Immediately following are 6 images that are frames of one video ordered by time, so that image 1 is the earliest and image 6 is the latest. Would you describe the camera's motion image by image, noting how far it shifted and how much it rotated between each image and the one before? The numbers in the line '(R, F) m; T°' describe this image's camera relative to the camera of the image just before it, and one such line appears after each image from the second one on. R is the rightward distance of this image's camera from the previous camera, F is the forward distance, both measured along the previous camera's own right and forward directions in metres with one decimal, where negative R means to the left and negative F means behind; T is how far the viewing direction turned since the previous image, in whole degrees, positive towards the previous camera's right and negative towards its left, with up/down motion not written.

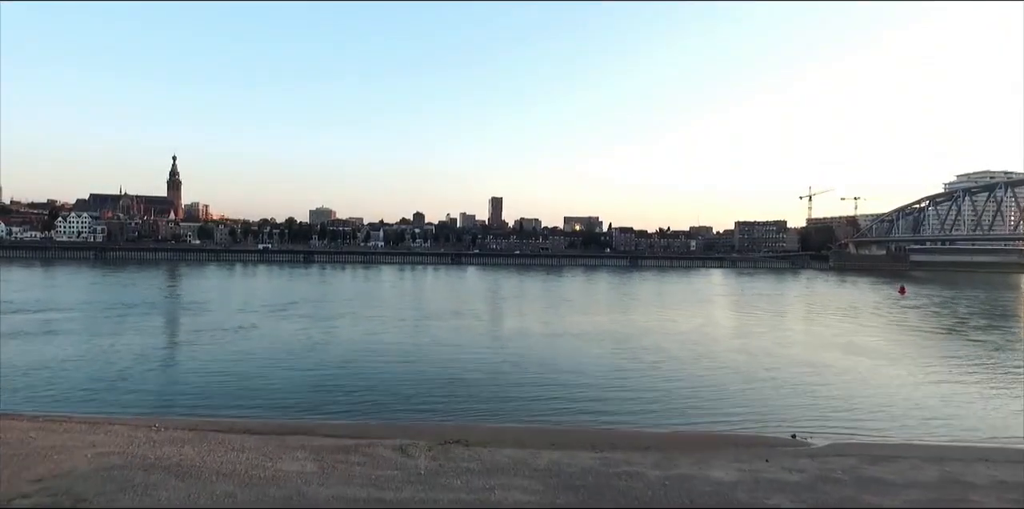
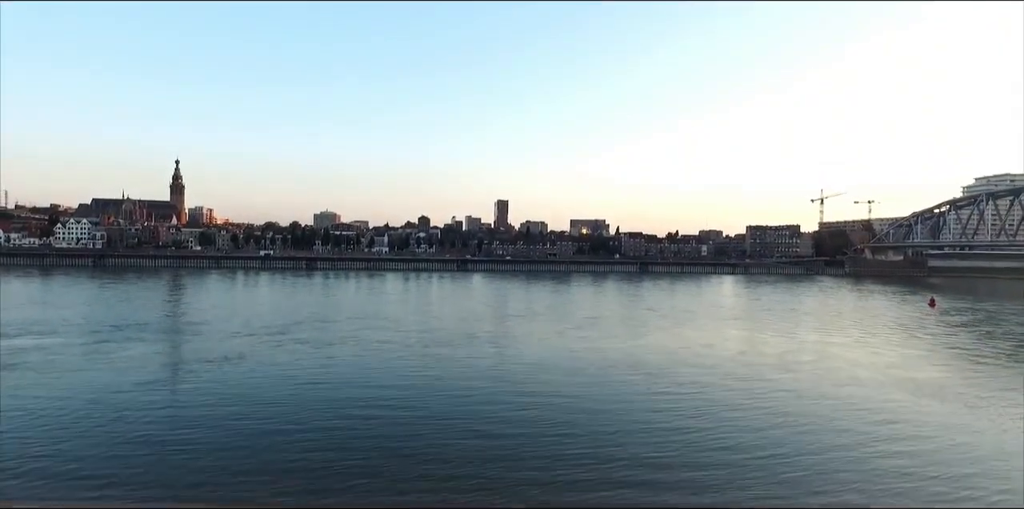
(-0.1, +1.3) m; 0°
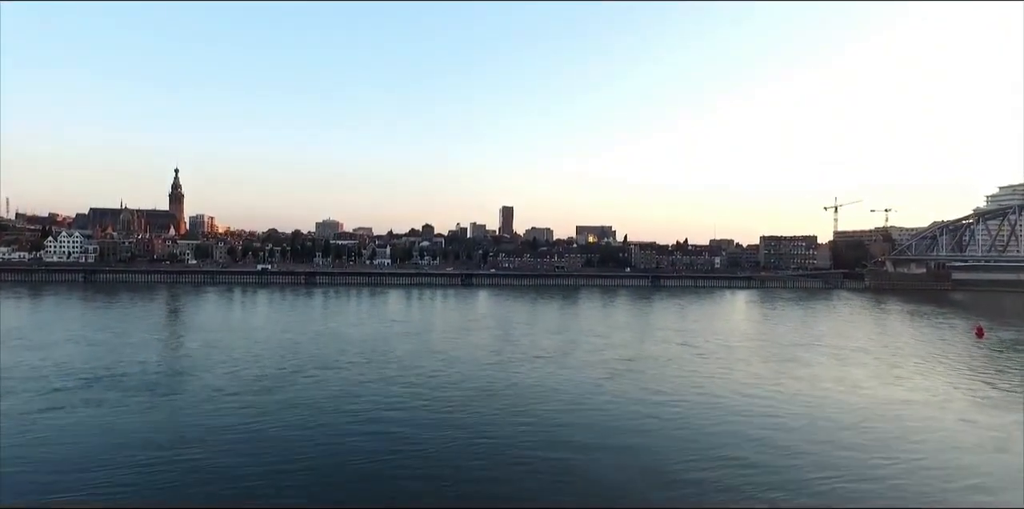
(-0.2, +2.0) m; 0°
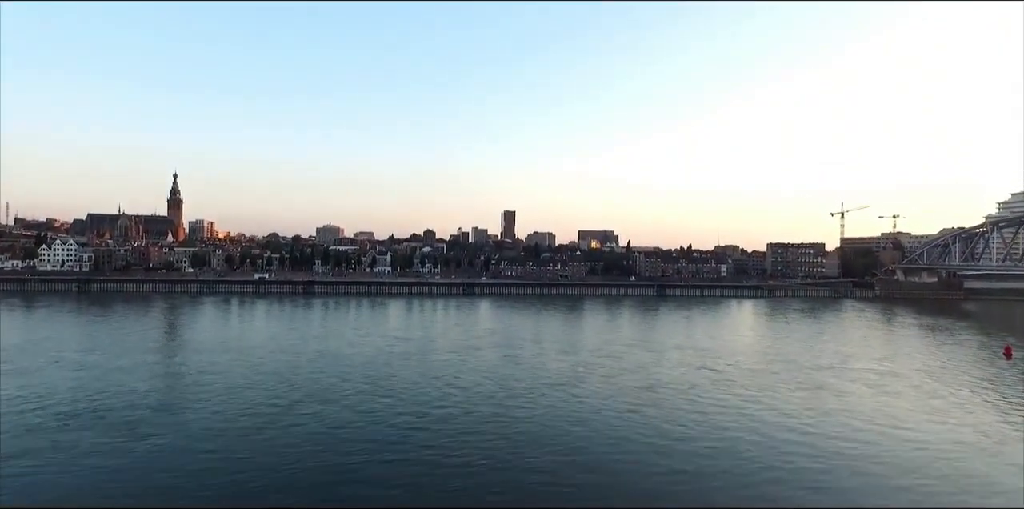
(-0.1, +1.1) m; 0°
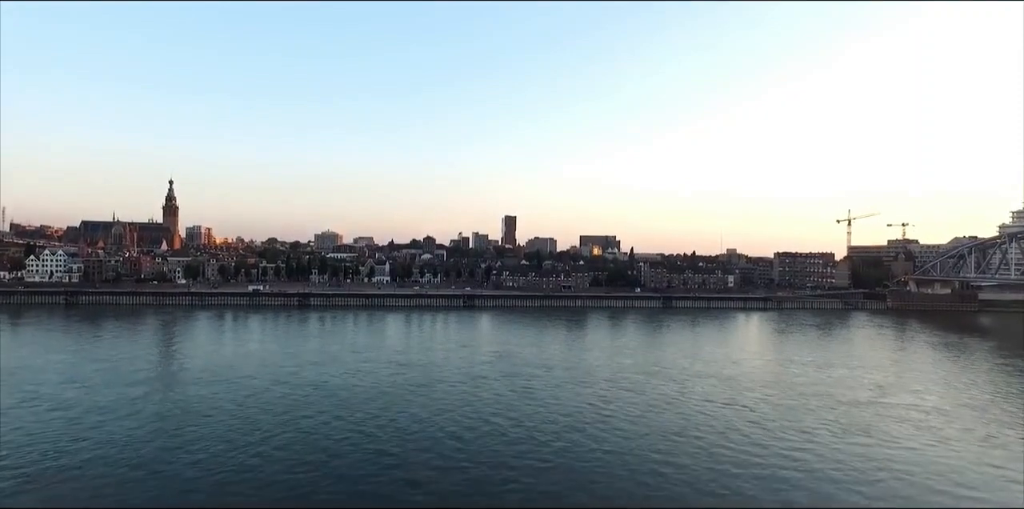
(-0.1, +1.5) m; 0°
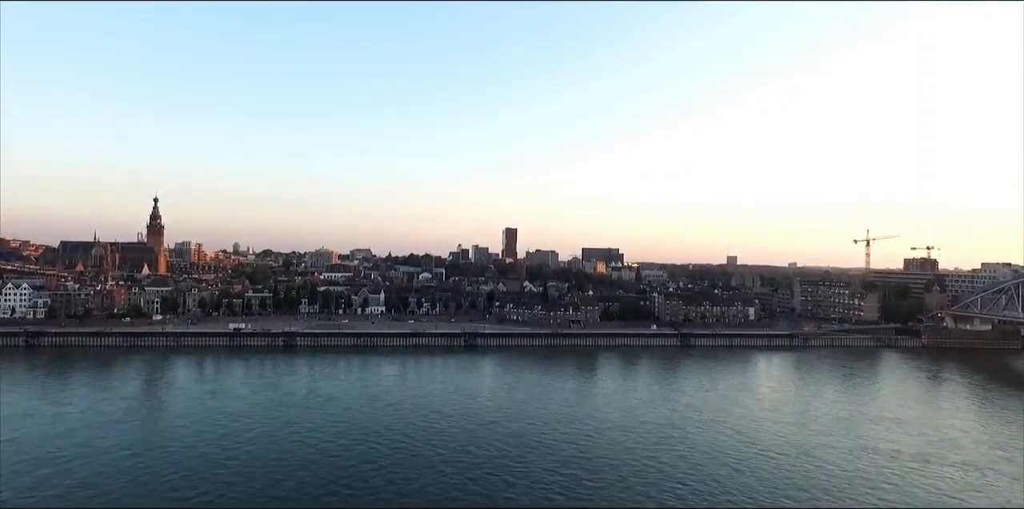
(-0.4, +4.0) m; 0°
